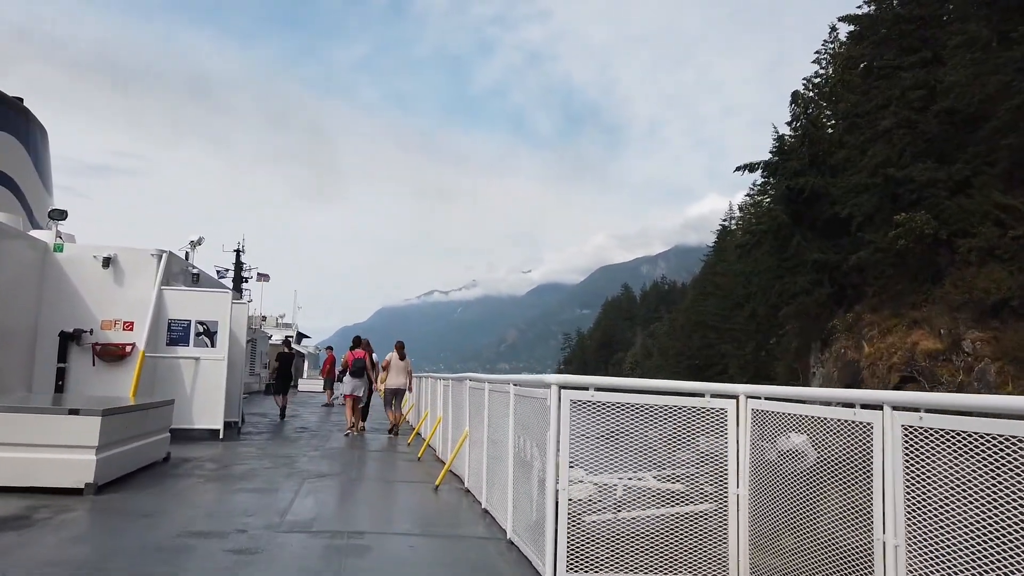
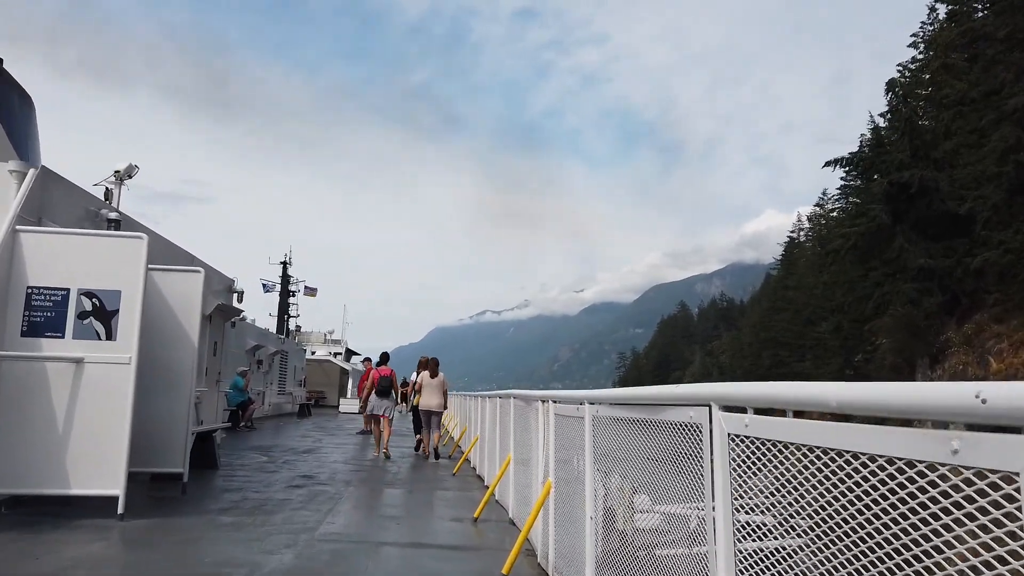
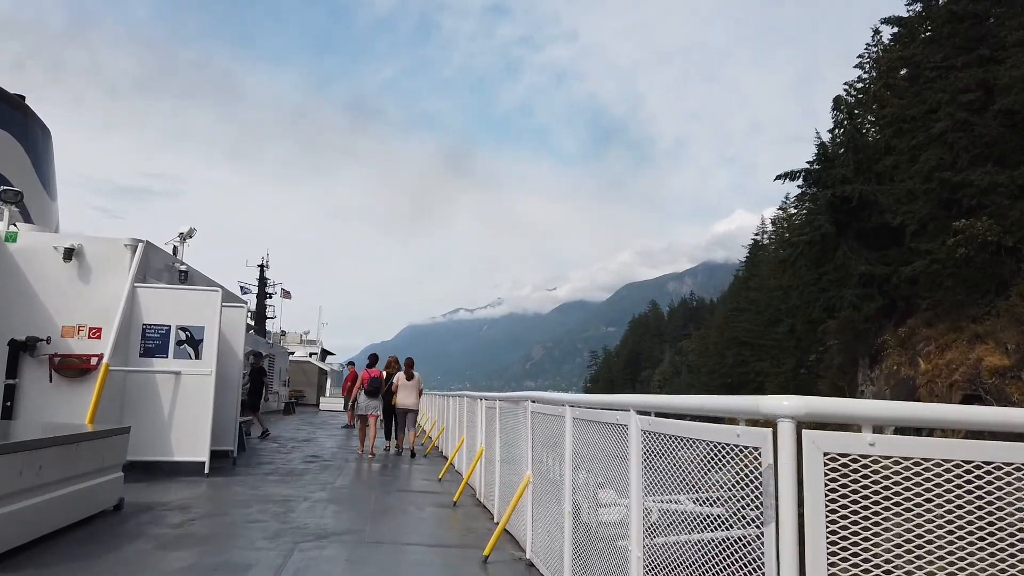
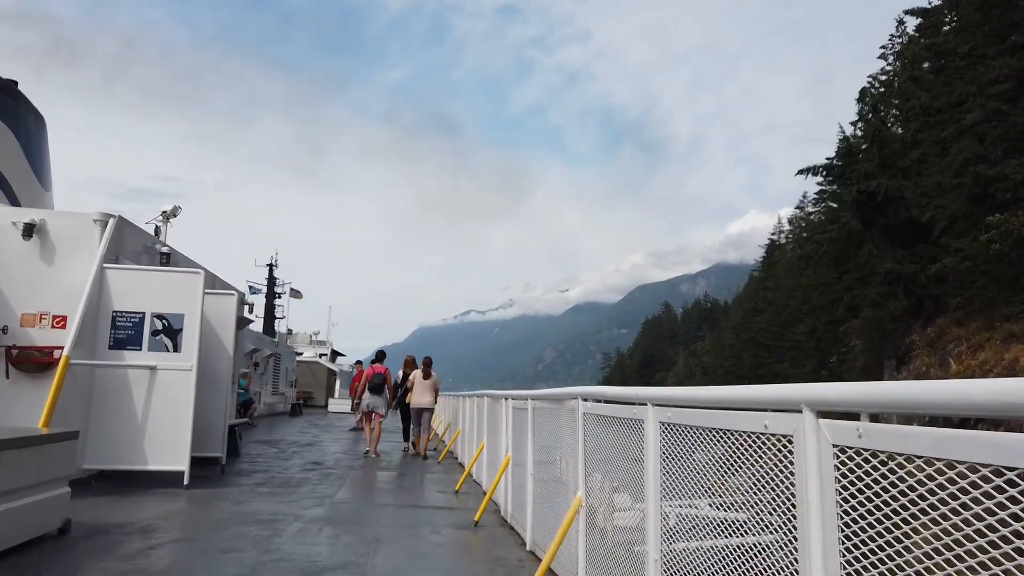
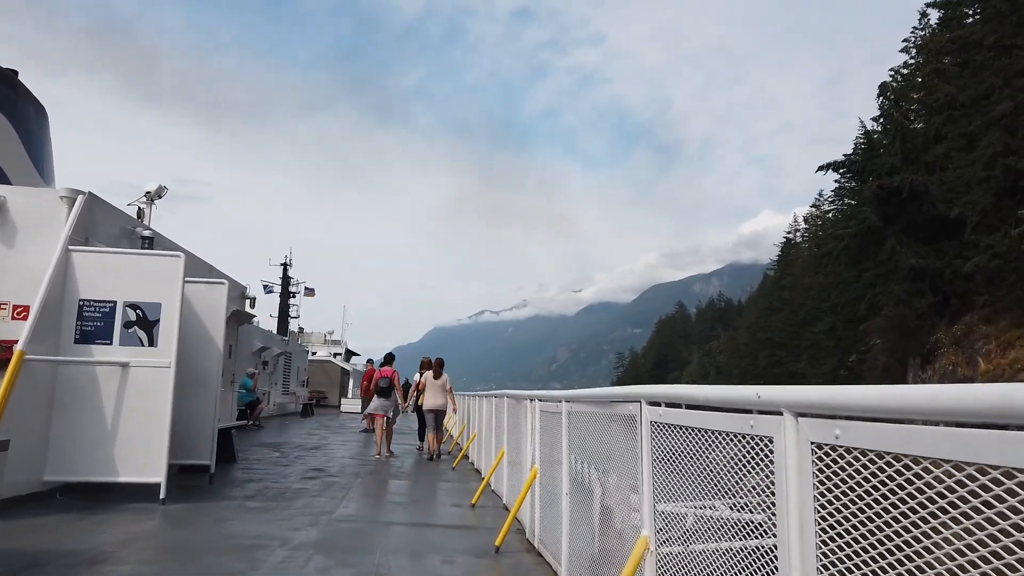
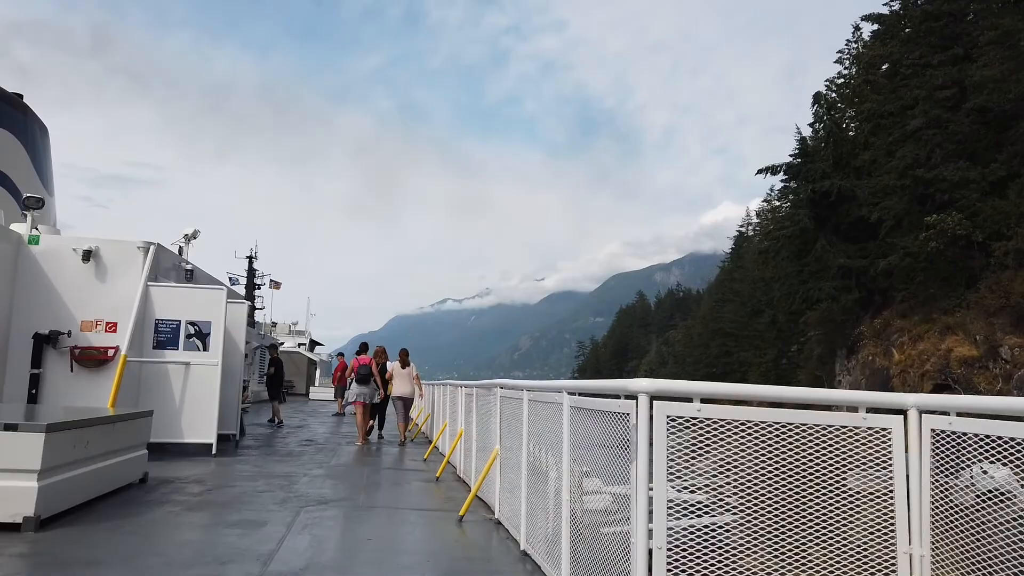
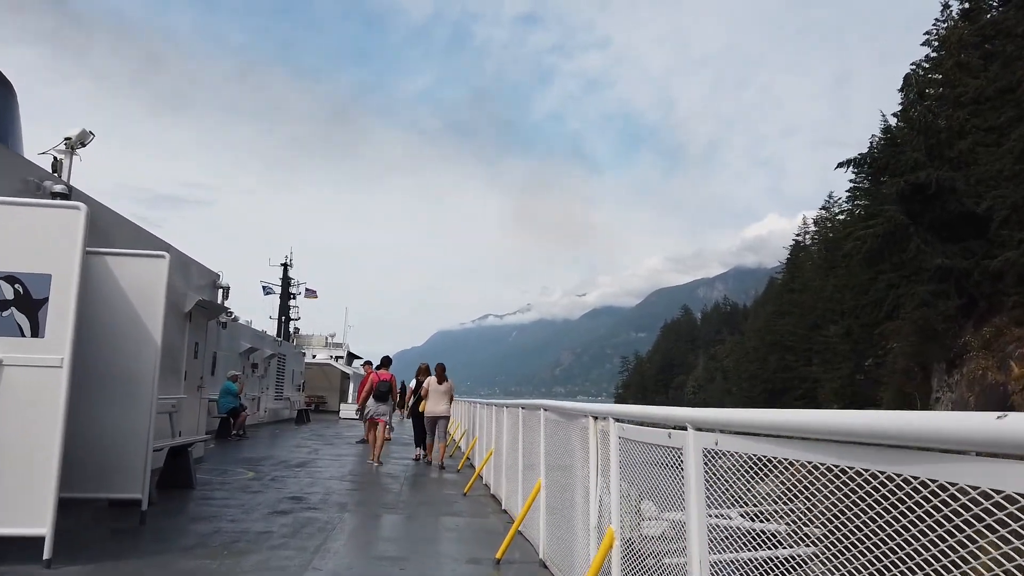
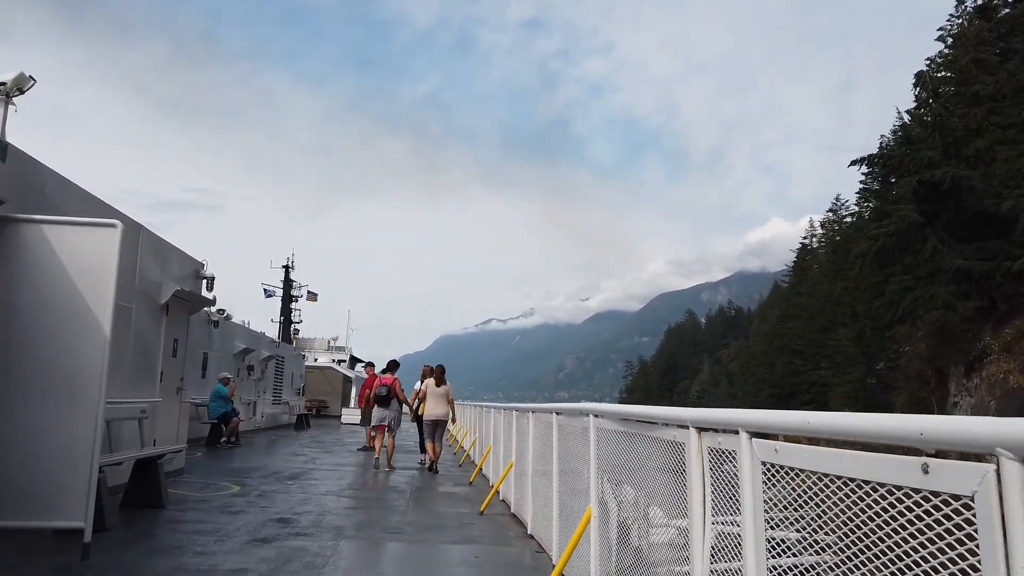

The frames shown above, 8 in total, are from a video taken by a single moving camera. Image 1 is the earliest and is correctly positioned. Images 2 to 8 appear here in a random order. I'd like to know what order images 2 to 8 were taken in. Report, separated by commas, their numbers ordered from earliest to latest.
6, 3, 4, 5, 2, 7, 8
